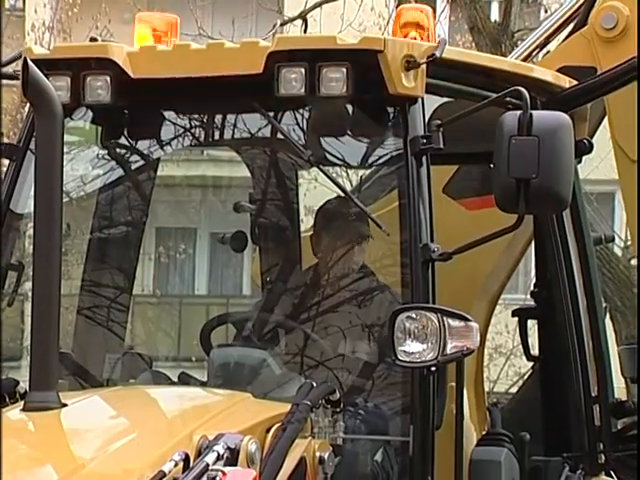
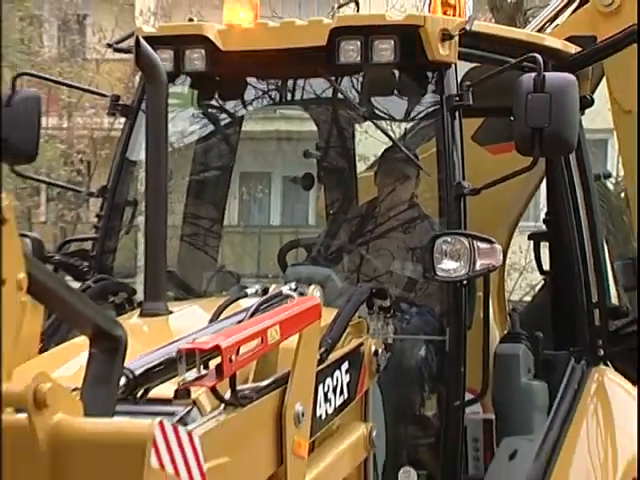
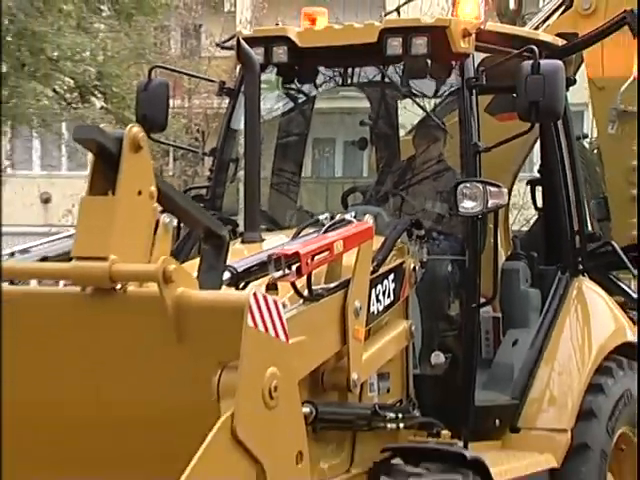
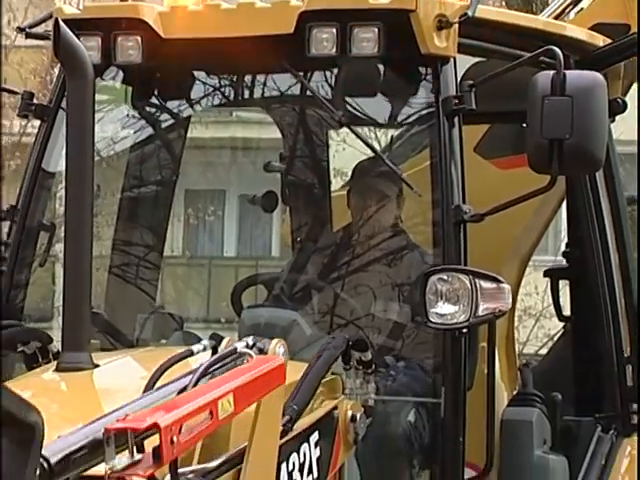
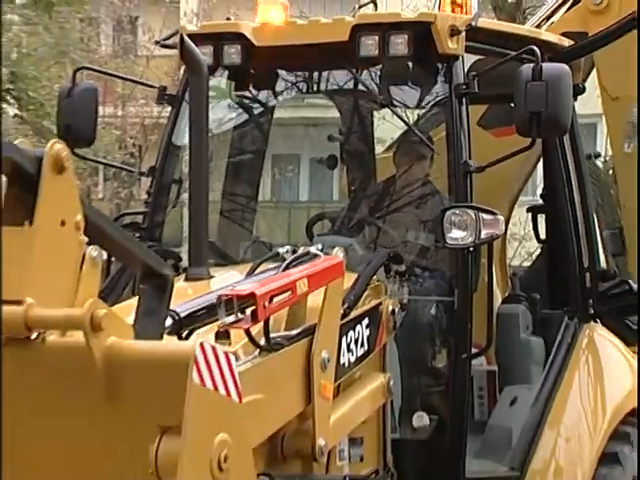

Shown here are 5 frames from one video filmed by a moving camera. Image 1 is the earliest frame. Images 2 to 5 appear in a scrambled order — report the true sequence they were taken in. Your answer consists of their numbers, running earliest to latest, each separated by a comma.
4, 2, 5, 3
